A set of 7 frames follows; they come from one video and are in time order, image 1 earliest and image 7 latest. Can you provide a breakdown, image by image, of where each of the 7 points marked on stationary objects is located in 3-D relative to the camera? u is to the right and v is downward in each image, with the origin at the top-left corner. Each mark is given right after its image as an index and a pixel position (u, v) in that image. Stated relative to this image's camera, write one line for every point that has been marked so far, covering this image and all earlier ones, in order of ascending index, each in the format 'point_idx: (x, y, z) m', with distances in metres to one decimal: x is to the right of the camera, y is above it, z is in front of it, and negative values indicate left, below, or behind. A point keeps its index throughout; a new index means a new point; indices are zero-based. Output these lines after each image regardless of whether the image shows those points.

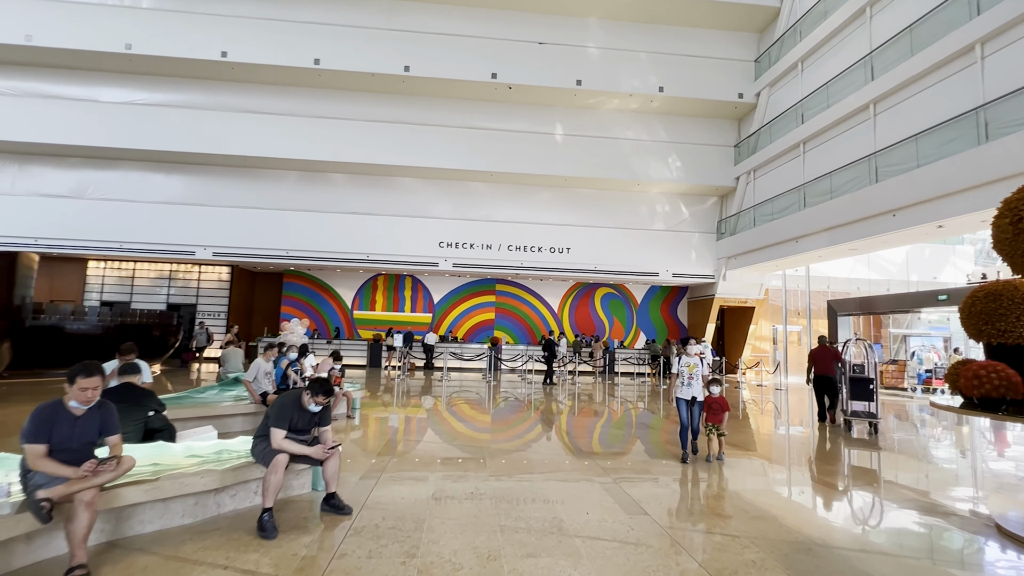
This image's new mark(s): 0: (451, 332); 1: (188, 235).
0: (-2.2, -1.6, +18.0) m
1: (-9.9, +1.6, +15.3) m
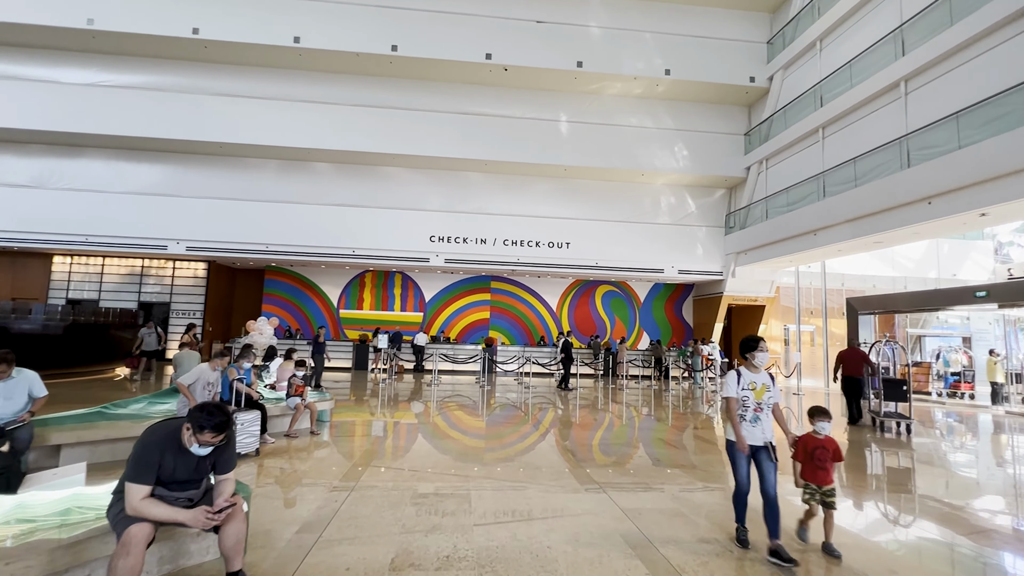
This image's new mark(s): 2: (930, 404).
0: (-2.3, -1.5, +17.0) m
1: (-10.0, +1.7, +14.2) m
2: (+10.4, -2.9, +12.4) m
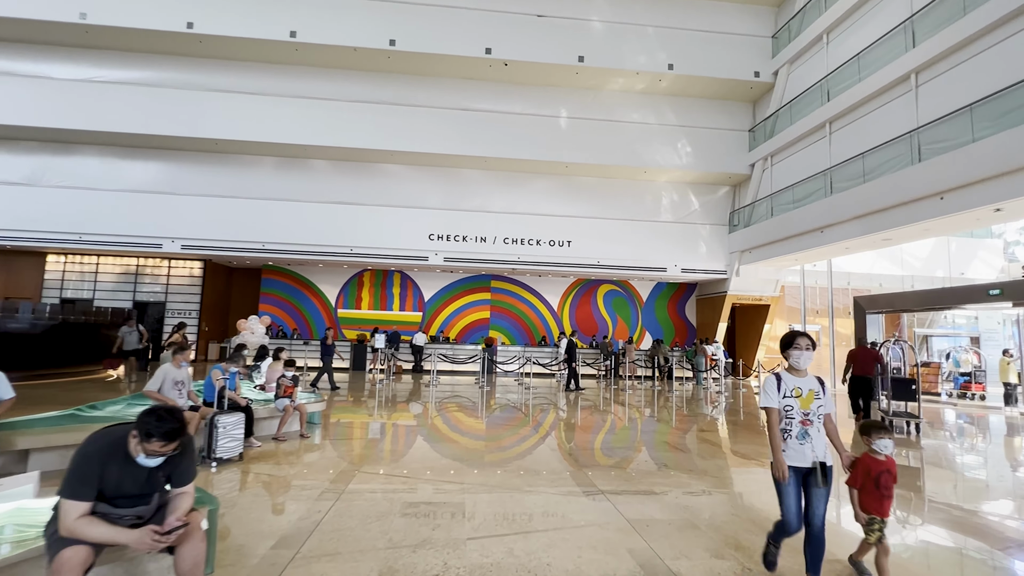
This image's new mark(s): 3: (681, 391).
0: (-2.3, -1.5, +16.7) m
1: (-10.0, +1.7, +14.0) m
2: (+10.4, -2.8, +12.2) m
3: (+4.7, -2.8, +13.8) m
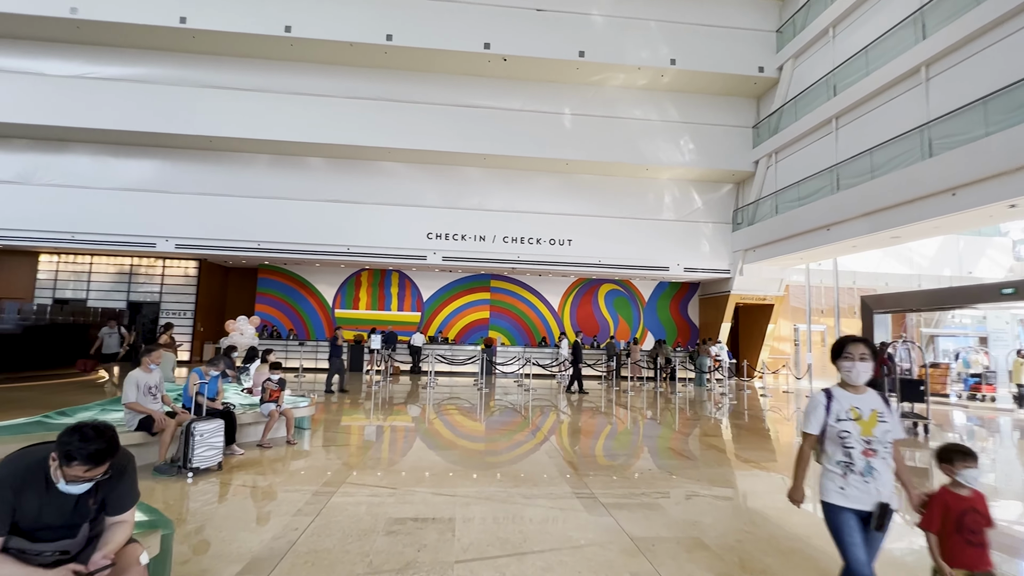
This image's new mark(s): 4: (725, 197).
0: (-2.3, -1.4, +16.5) m
1: (-10.0, +1.7, +13.7) m
2: (+10.4, -2.8, +11.9) m
3: (+4.7, -2.8, +13.6) m
4: (+6.7, +2.8, +15.7) m
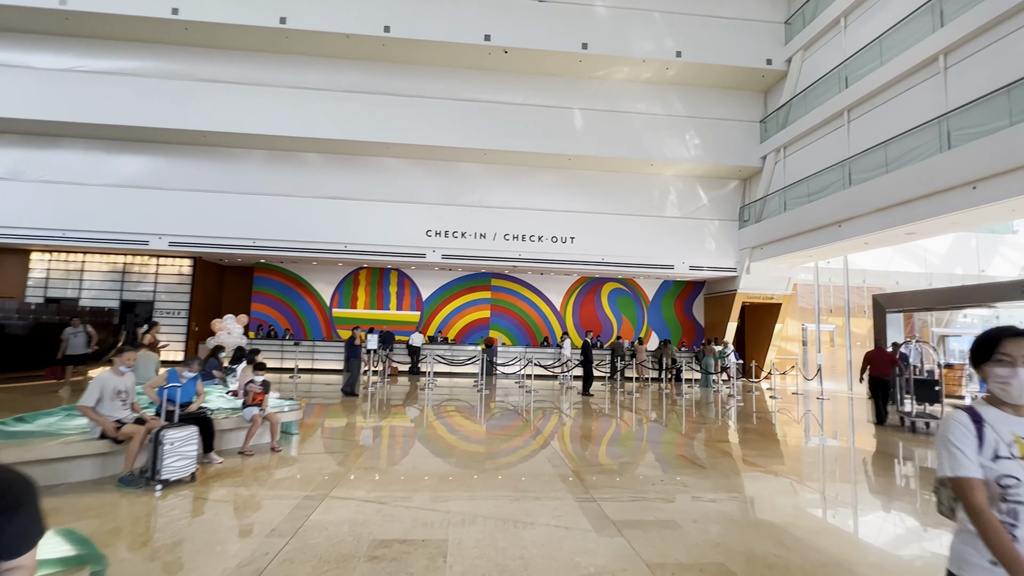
0: (-2.3, -1.4, +16.1) m
1: (-10.0, +1.8, +13.4) m
2: (+10.4, -2.8, +11.5) m
3: (+4.7, -2.8, +13.2) m
4: (+6.7, +2.9, +15.3) m
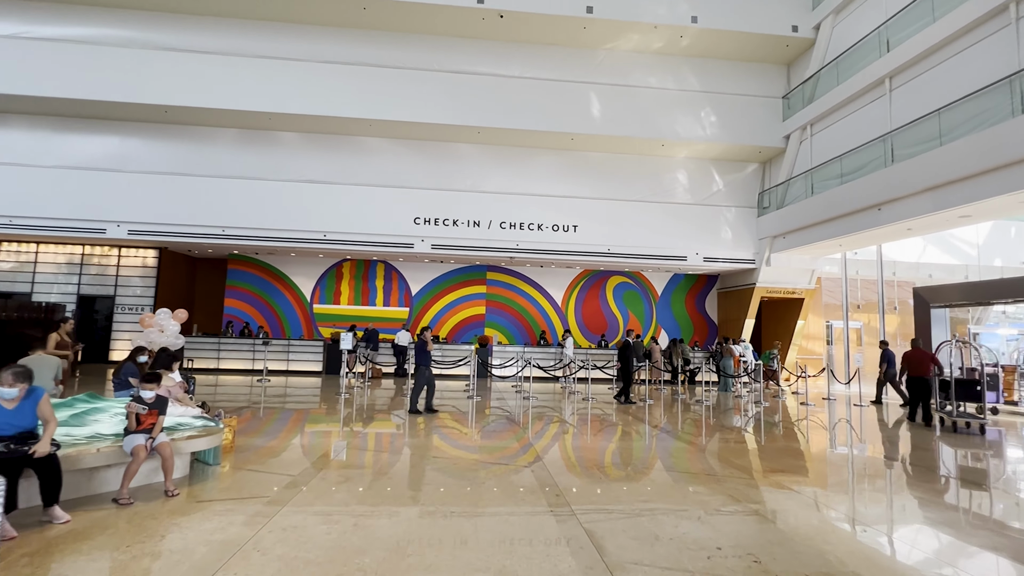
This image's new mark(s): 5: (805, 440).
0: (-2.4, -1.2, +14.8) m
1: (-10.1, +2.0, +12.1) m
2: (+10.3, -2.6, +10.2) m
3: (+4.6, -2.6, +11.9) m
4: (+6.6, +3.1, +14.0) m
5: (+4.9, -2.6, +8.2) m
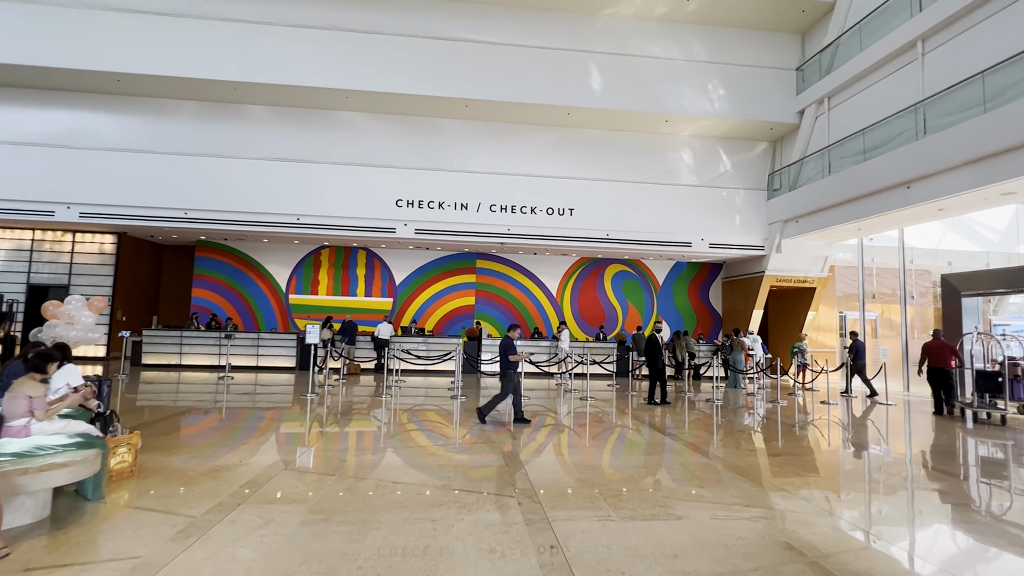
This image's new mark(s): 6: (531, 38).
0: (-2.6, -0.9, +13.8) m
1: (-10.3, +2.2, +10.9) m
2: (+10.1, -2.4, +9.3) m
3: (+4.4, -2.4, +11.0) m
4: (+6.4, +3.4, +13.0) m
5: (+4.7, -2.4, +7.3) m
6: (+0.4, +5.8, +11.6) m
